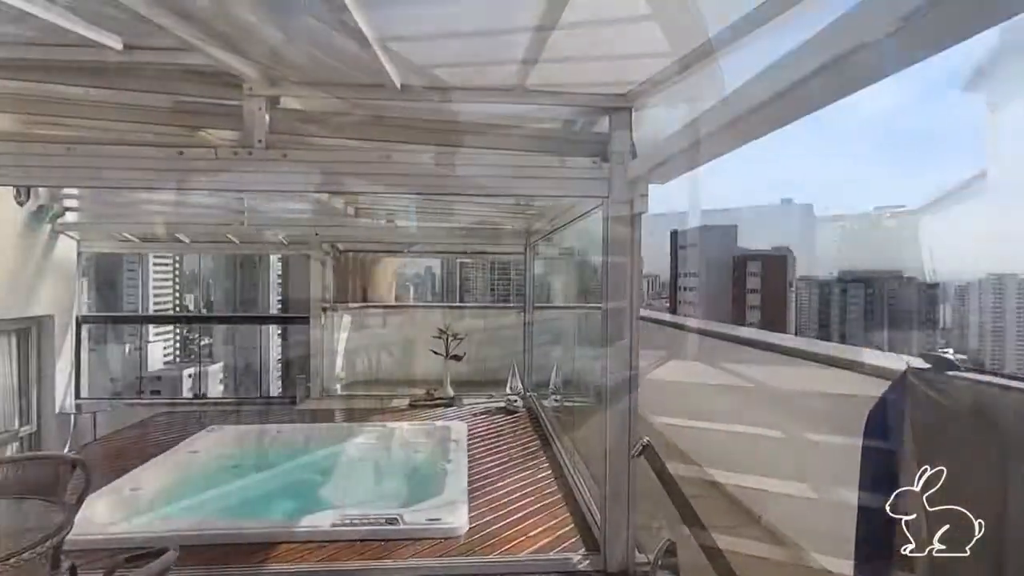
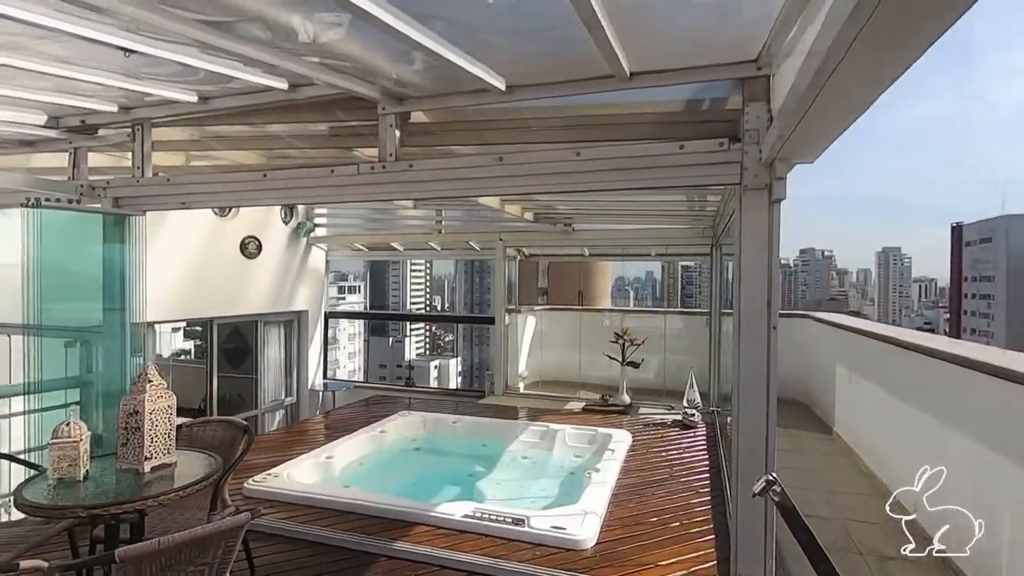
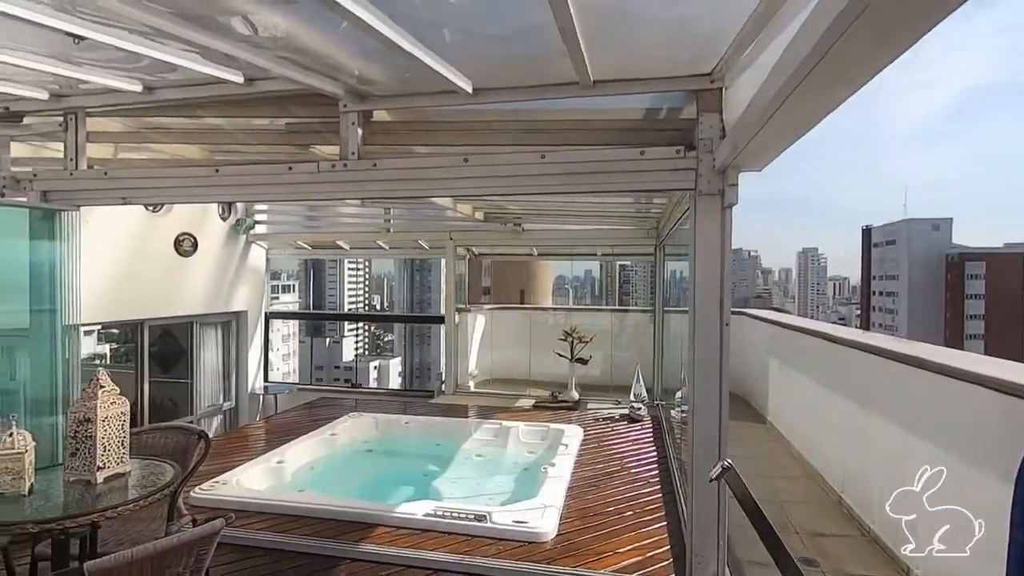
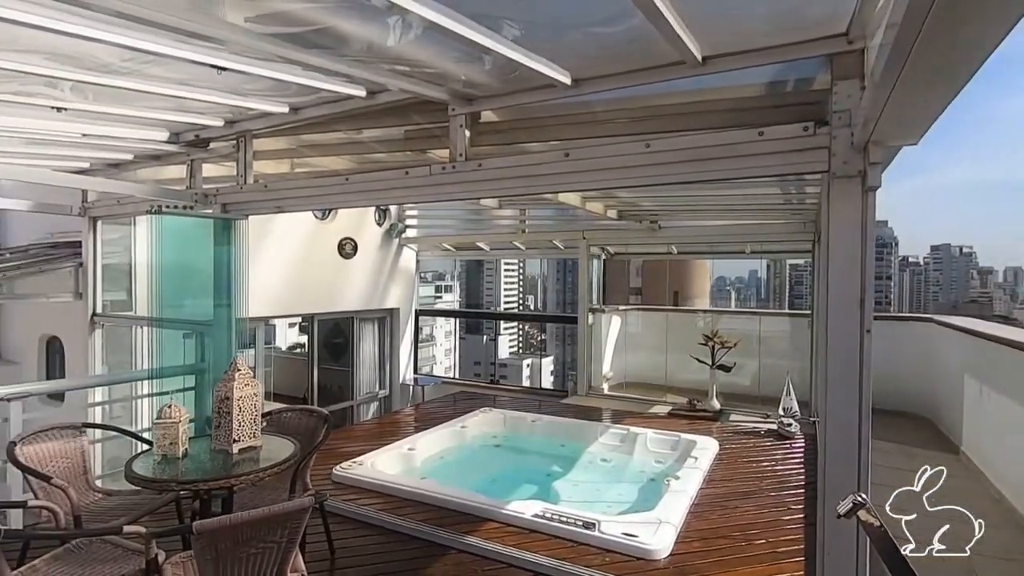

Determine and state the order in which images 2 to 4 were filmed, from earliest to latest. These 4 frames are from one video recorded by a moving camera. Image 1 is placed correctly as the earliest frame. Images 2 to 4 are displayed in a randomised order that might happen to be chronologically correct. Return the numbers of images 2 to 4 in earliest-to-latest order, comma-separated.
3, 2, 4
